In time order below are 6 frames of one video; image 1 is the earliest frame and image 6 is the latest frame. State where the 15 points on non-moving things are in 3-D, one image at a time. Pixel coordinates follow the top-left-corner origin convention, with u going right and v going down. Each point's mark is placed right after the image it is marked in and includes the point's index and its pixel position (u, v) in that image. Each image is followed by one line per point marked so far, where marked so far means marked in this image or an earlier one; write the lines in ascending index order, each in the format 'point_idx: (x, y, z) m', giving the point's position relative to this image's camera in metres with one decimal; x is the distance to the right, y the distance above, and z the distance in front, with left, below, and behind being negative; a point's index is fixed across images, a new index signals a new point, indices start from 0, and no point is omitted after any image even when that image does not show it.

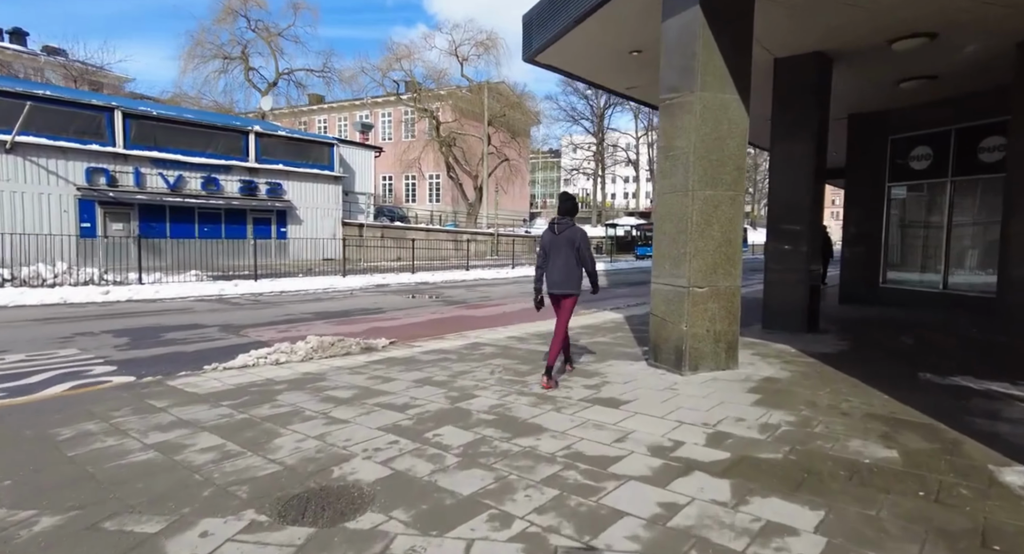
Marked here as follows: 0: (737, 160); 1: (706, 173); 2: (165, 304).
0: (+2.3, +1.2, +6.5) m
1: (+2.0, +1.0, +6.4) m
2: (-7.3, -0.6, +13.3) m
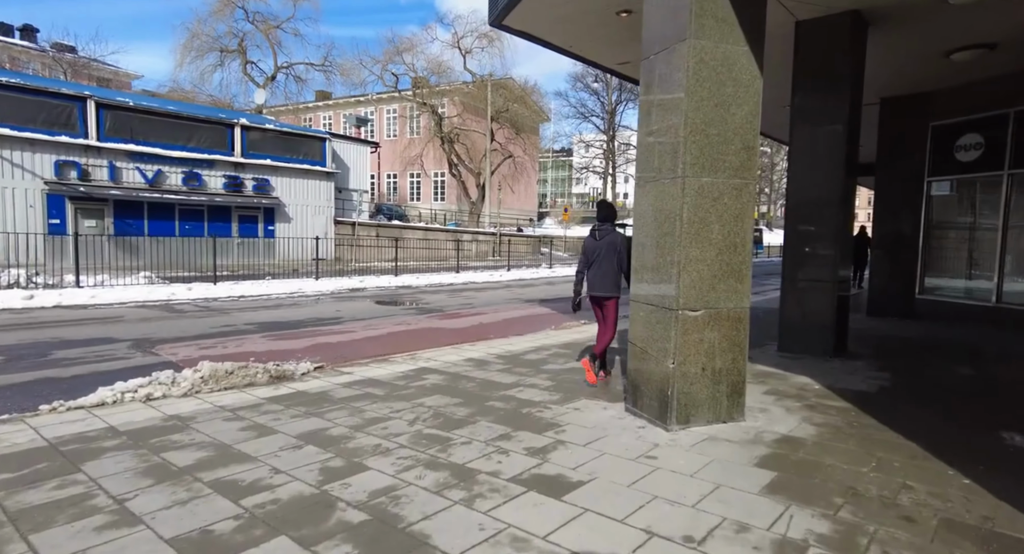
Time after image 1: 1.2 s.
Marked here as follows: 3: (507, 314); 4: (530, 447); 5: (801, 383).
0: (+1.7, +1.0, +4.7) m
1: (+1.4, +0.9, +4.7) m
2: (-7.7, -0.7, +11.7) m
3: (-0.1, -0.8, +13.8) m
4: (+0.1, -1.2, +4.3) m
5: (+2.8, -1.0, +6.2) m
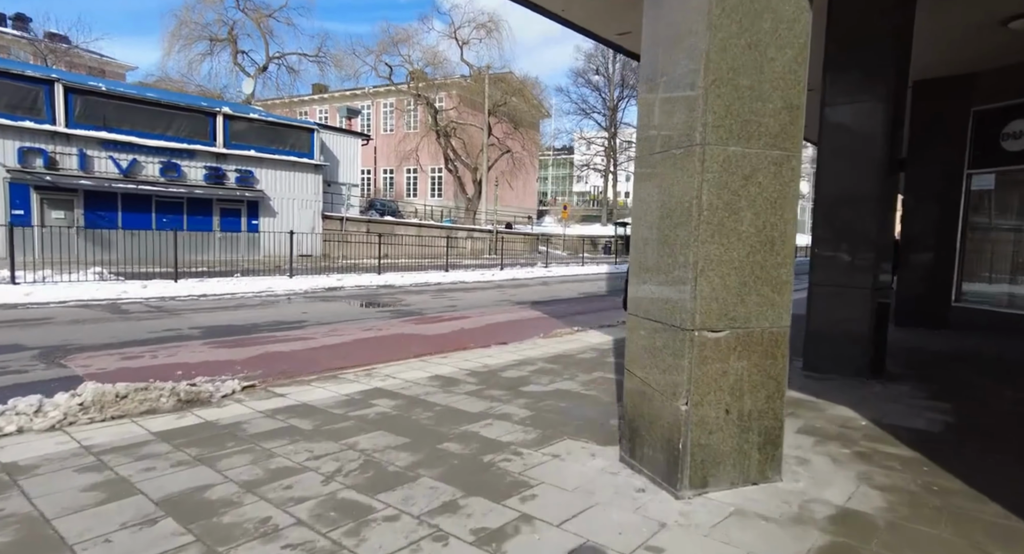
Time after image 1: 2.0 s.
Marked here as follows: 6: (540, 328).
0: (+1.5, +1.0, +3.4) m
1: (+1.2, +0.9, +3.3) m
2: (-8.0, -0.6, +10.4) m
3: (-0.4, -0.8, +12.5) m
4: (-0.1, -1.2, +3.0) m
5: (+2.6, -1.1, +4.9) m
6: (+0.5, -0.9, +11.7) m
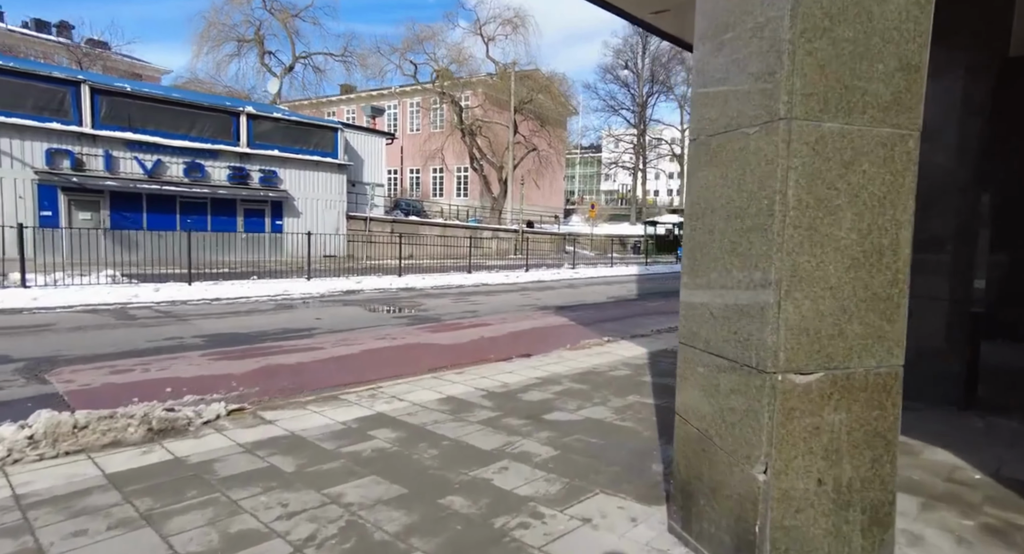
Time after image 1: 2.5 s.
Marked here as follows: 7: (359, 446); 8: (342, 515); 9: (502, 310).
0: (+1.6, +0.9, +2.5) m
1: (+1.2, +0.8, +2.5) m
2: (-7.6, -0.7, +9.9) m
3: (+0.1, -0.9, +11.7) m
4: (-0.1, -1.3, +2.2) m
5: (+2.7, -1.2, +4.0) m
6: (+0.9, -1.0, +10.8) m
7: (-1.1, -1.2, +4.5) m
8: (-0.9, -1.2, +3.3) m
9: (-0.2, -0.7, +13.8) m
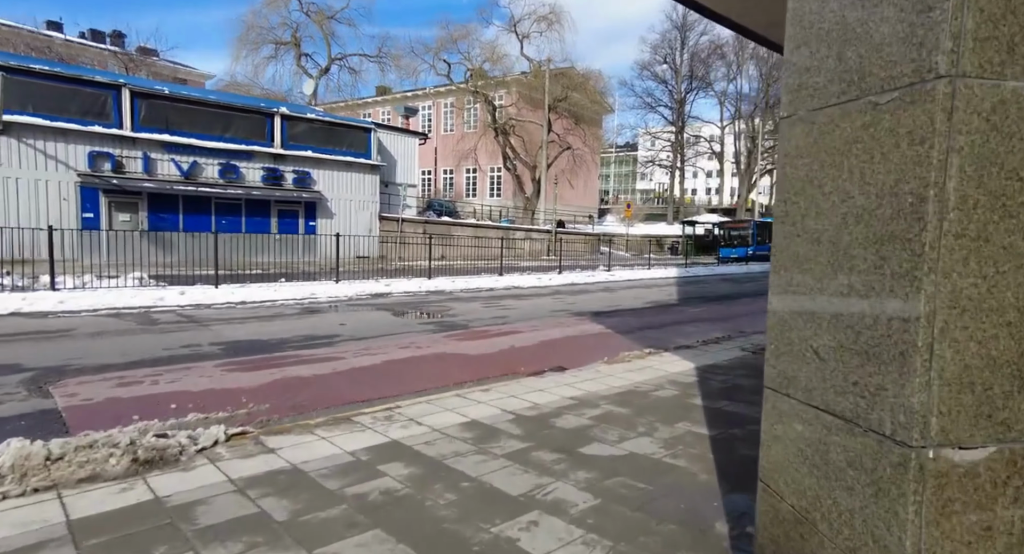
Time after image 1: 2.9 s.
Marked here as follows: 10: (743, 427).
0: (+1.6, +0.8, +1.8) m
1: (+1.3, +0.7, +1.7) m
2: (-7.1, -0.7, +9.7) m
3: (+0.6, -1.0, +11.0) m
4: (0.0, -1.3, +1.5) m
5: (+2.9, -1.3, +3.2) m
6: (+1.5, -1.1, +10.1) m
7: (-0.9, -1.3, +3.9) m
8: (-0.8, -1.3, +2.7) m
9: (+0.5, -0.8, +13.1) m
10: (+1.9, -1.3, +5.3) m
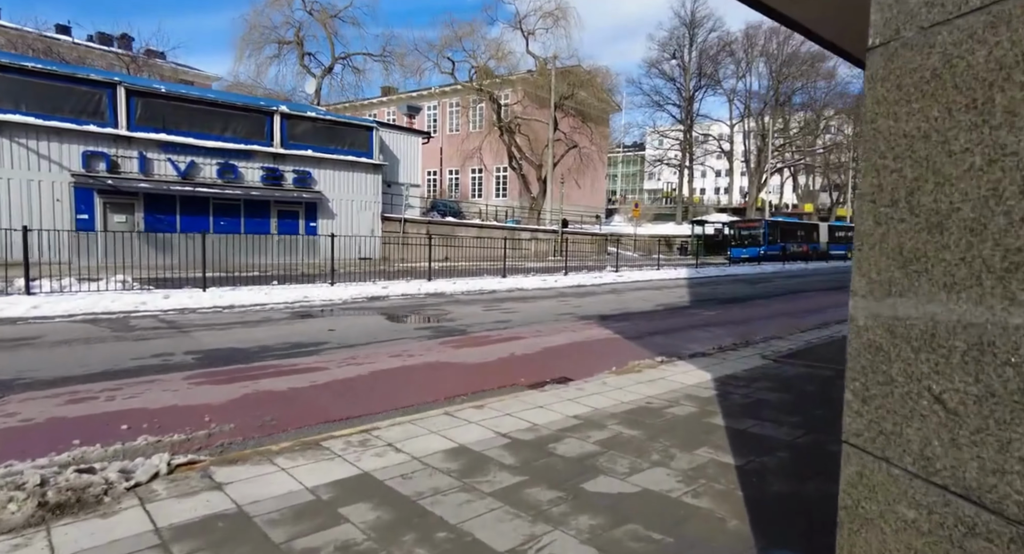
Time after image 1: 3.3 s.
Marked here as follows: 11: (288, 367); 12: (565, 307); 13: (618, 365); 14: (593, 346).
0: (+1.5, +0.8, +1.0) m
1: (+1.2, +0.7, +1.0) m
2: (-7.1, -0.8, +9.0) m
3: (+0.7, -1.0, +10.3) m
4: (-0.1, -1.4, +0.8) m
5: (+2.8, -1.3, +2.4) m
6: (+1.5, -1.1, +9.3) m
7: (-1.0, -1.3, +3.2) m
8: (-0.8, -1.3, +2.0) m
9: (+0.5, -0.8, +12.4) m
10: (+1.9, -1.3, +4.6) m
11: (-2.7, -1.1, +7.7) m
12: (+1.3, -0.7, +15.0) m
13: (+1.4, -1.2, +8.7) m
14: (+1.3, -1.1, +10.2) m
